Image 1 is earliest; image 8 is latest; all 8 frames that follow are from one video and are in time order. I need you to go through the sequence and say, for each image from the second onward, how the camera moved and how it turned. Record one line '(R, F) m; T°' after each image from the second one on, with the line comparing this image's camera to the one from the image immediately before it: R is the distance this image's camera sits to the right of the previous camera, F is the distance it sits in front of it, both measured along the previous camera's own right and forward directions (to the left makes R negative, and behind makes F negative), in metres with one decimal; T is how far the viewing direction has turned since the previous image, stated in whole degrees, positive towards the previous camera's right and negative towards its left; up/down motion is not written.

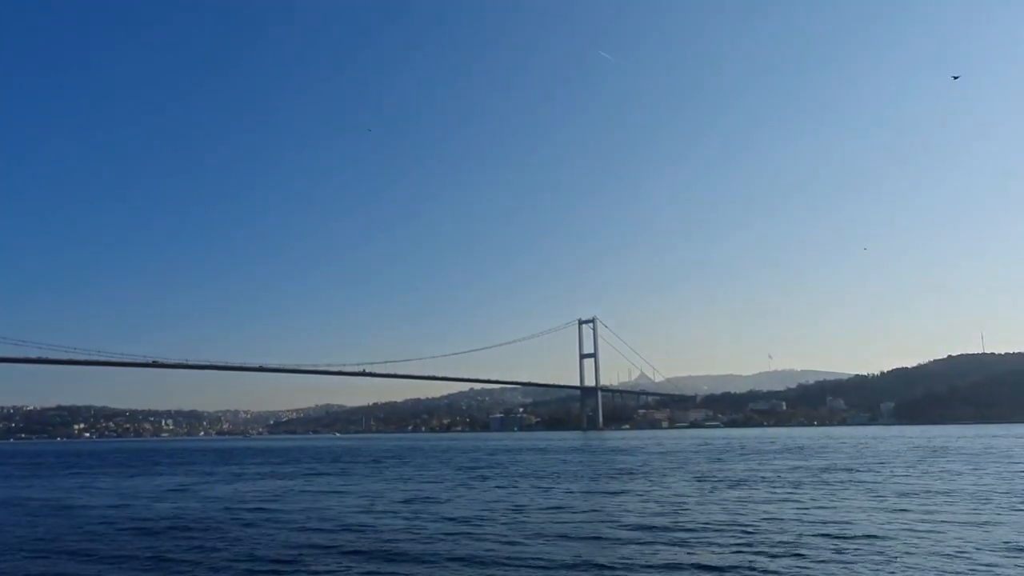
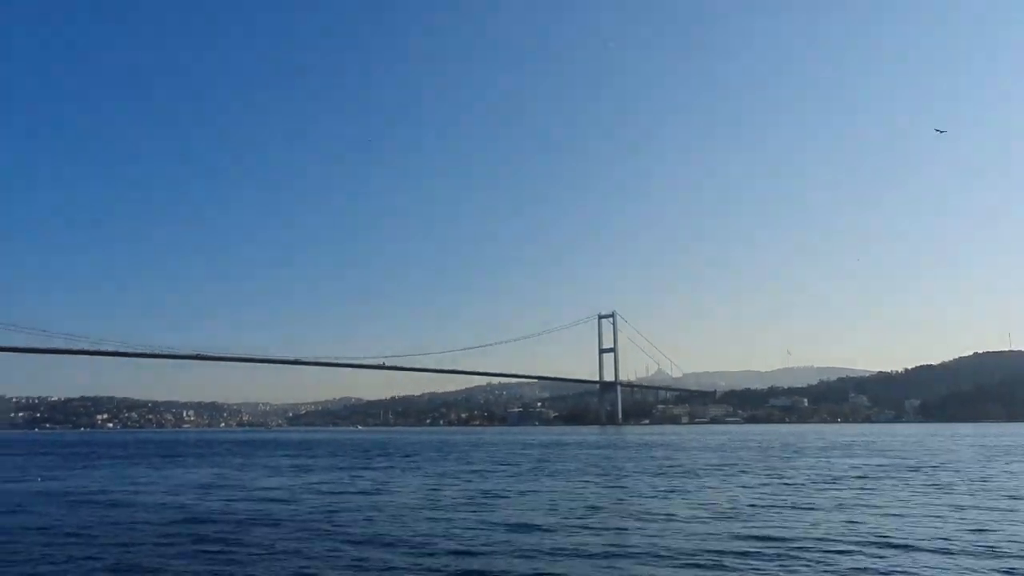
(-0.2, 0.0) m; -1°
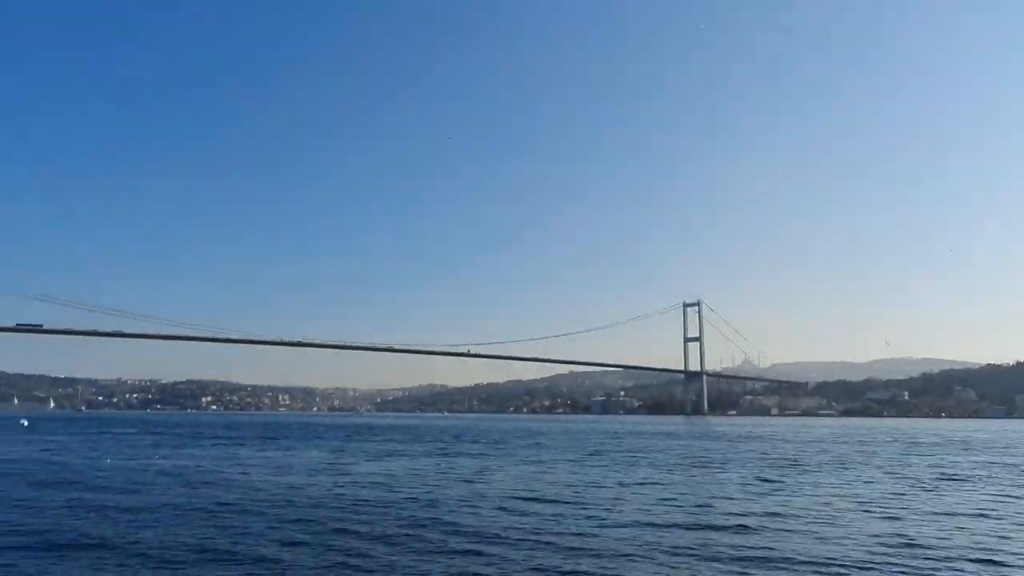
(-0.4, -0.1) m; -4°
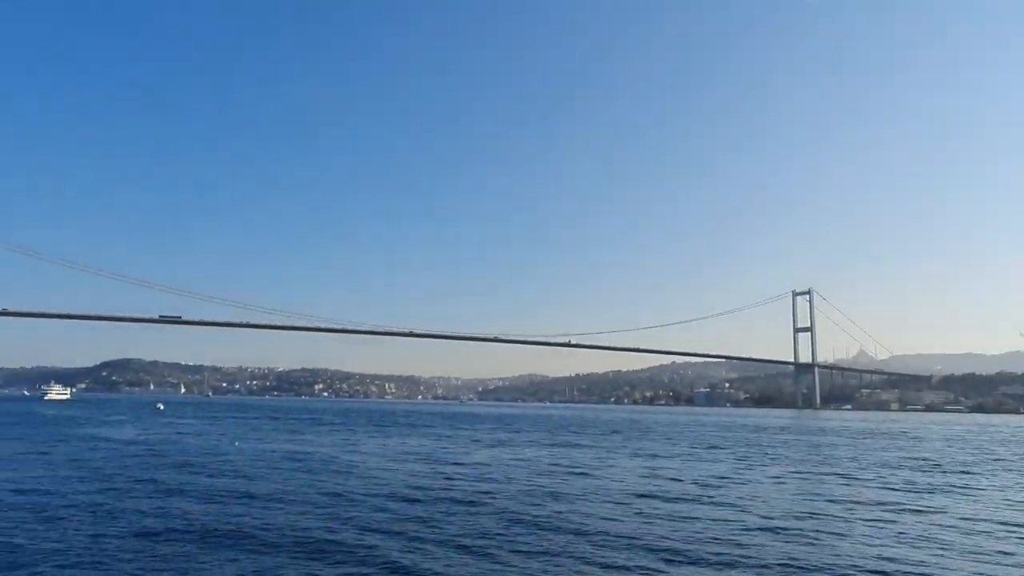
(-0.5, +0.2) m; -5°
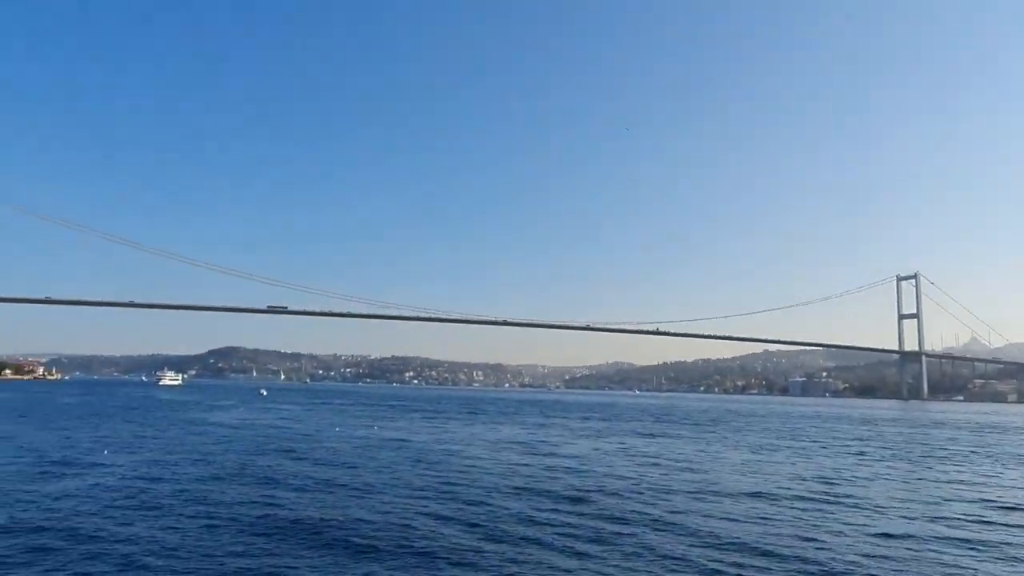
(-0.5, +0.4) m; -4°
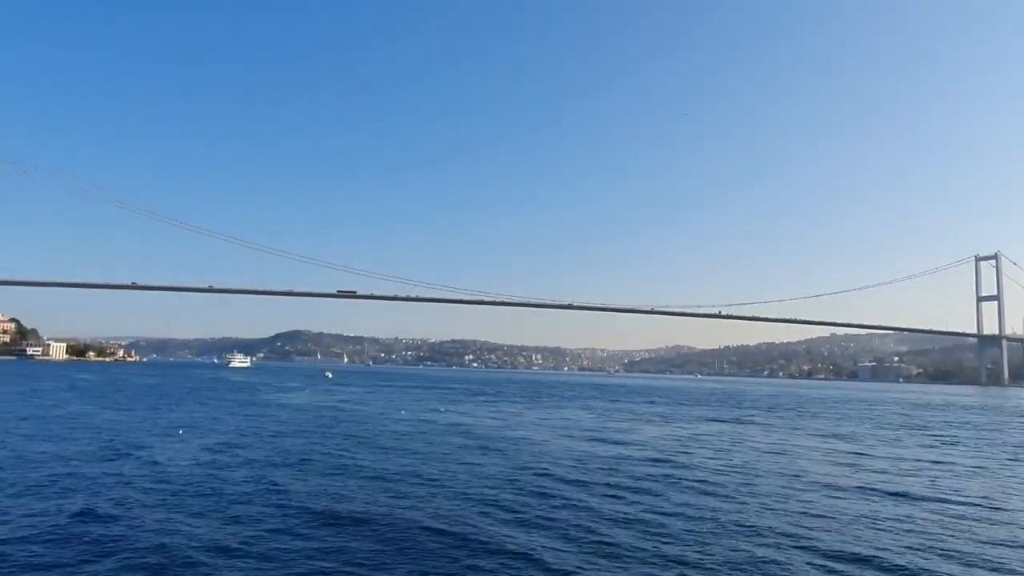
(-0.3, +0.4) m; -3°
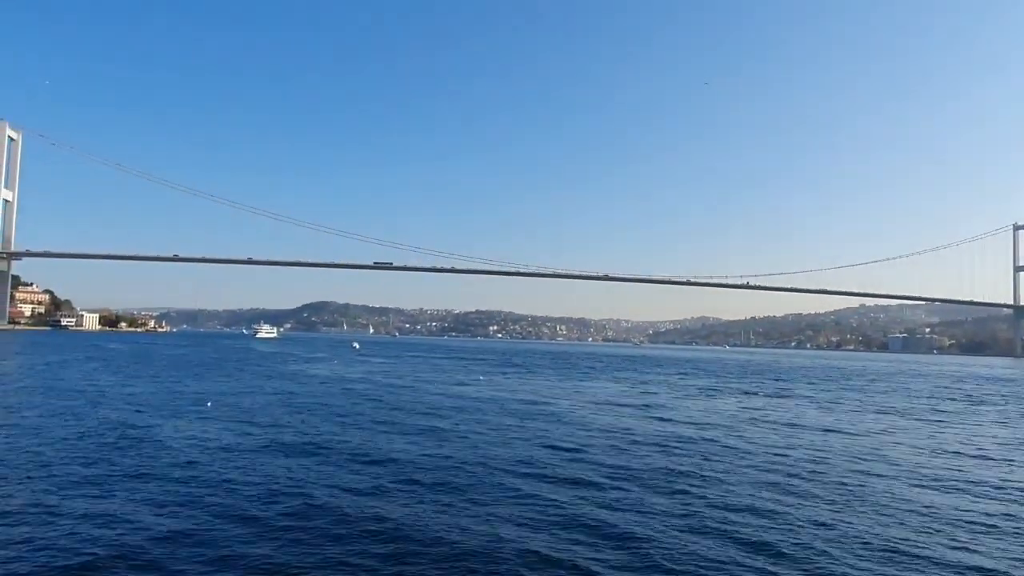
(-0.2, +0.3) m; -1°
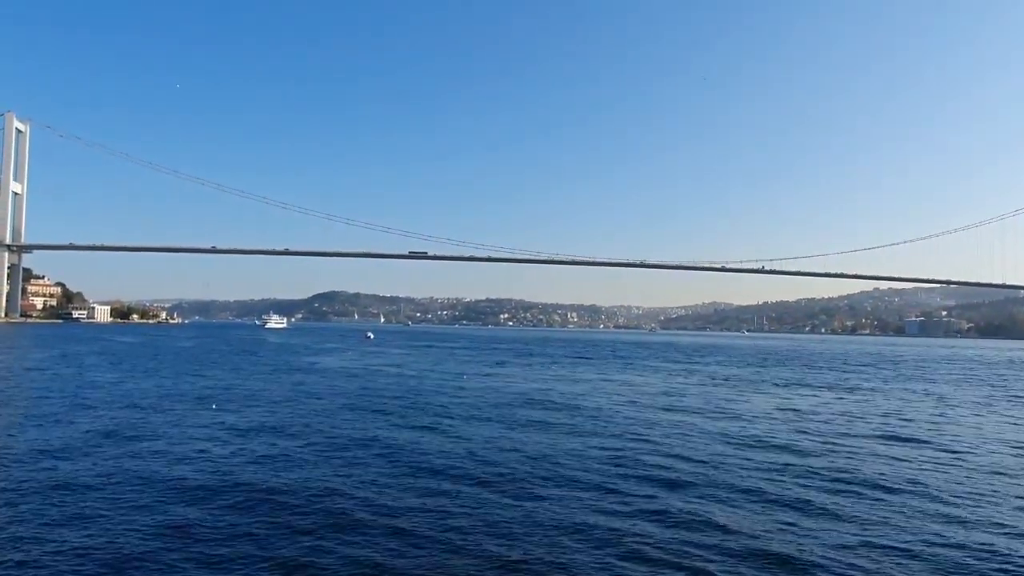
(-0.1, +0.2) m; 0°
